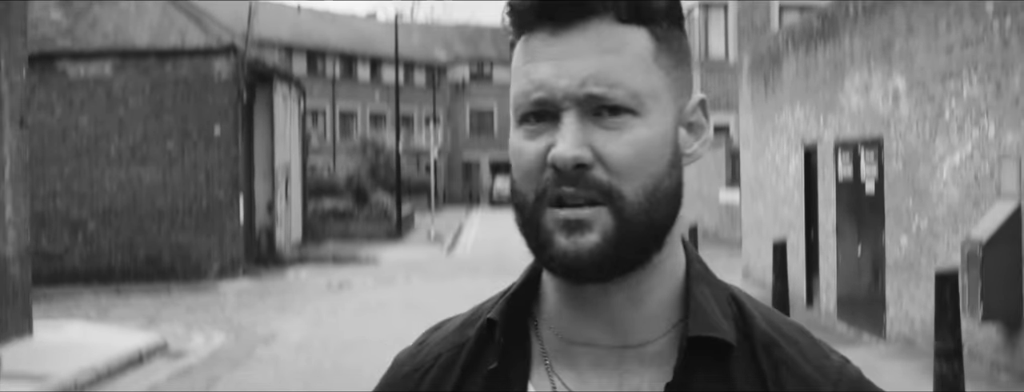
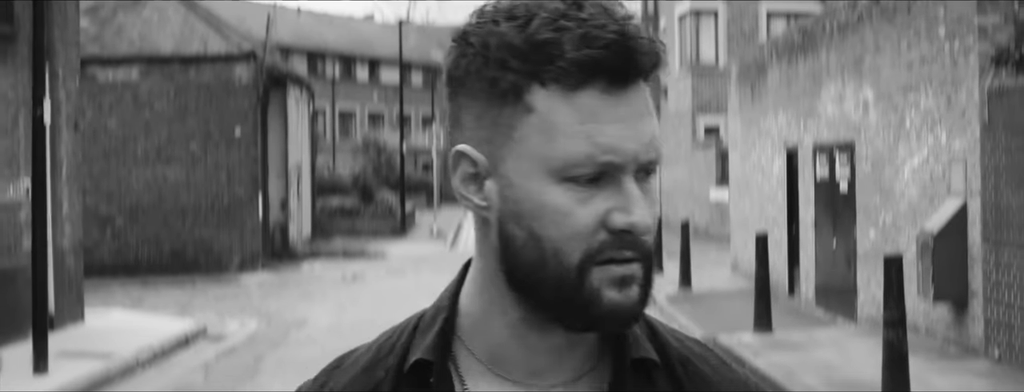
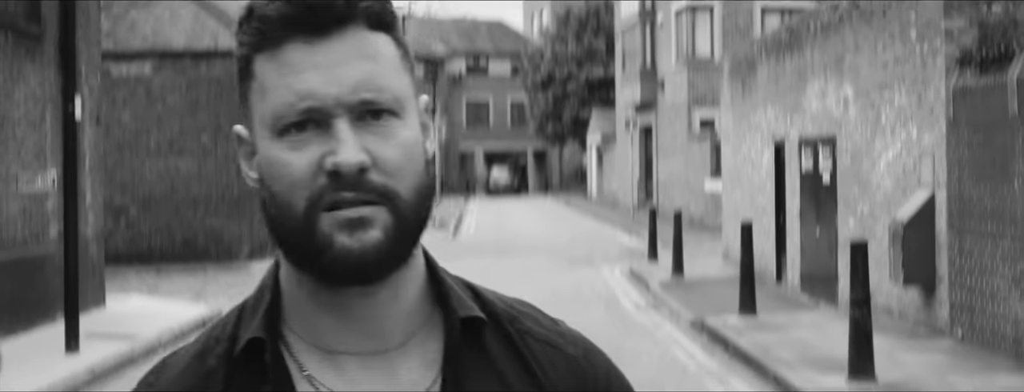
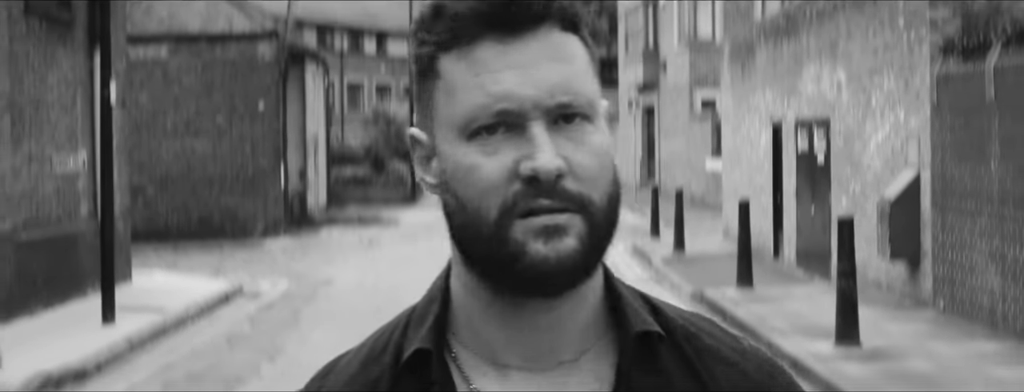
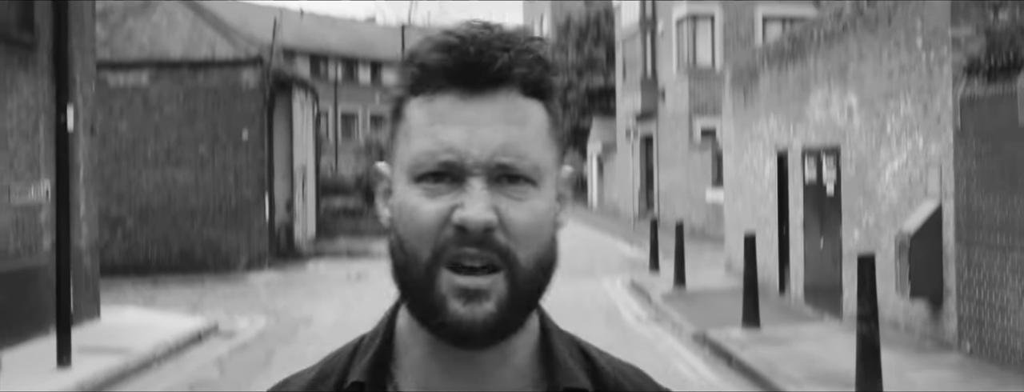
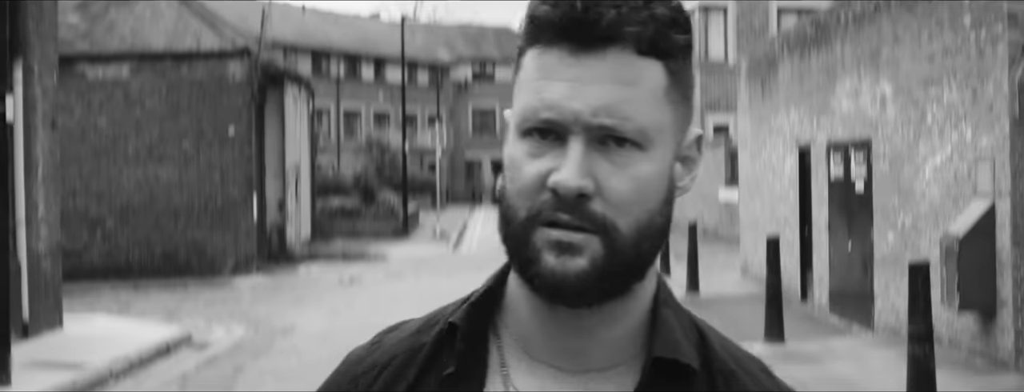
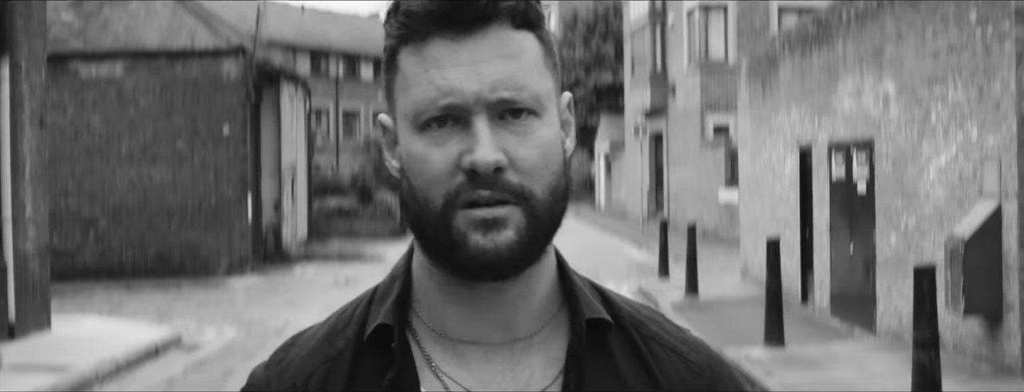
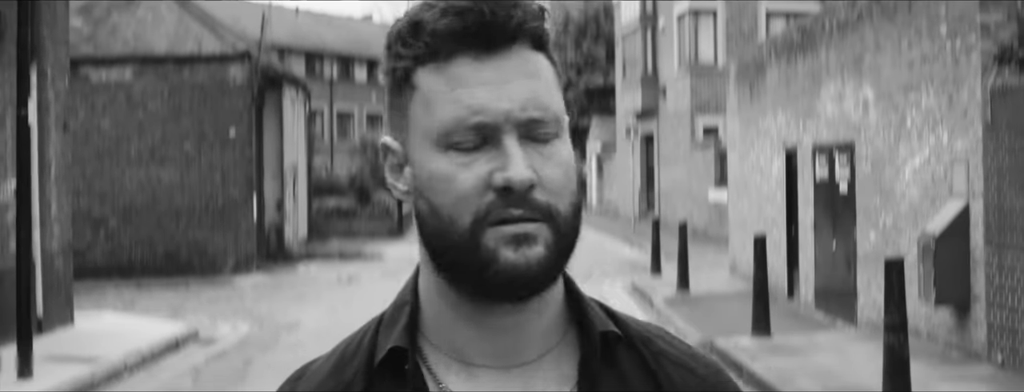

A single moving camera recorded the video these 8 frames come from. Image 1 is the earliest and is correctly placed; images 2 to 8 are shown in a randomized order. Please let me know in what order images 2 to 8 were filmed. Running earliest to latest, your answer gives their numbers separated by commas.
7, 6, 8, 2, 5, 3, 4
